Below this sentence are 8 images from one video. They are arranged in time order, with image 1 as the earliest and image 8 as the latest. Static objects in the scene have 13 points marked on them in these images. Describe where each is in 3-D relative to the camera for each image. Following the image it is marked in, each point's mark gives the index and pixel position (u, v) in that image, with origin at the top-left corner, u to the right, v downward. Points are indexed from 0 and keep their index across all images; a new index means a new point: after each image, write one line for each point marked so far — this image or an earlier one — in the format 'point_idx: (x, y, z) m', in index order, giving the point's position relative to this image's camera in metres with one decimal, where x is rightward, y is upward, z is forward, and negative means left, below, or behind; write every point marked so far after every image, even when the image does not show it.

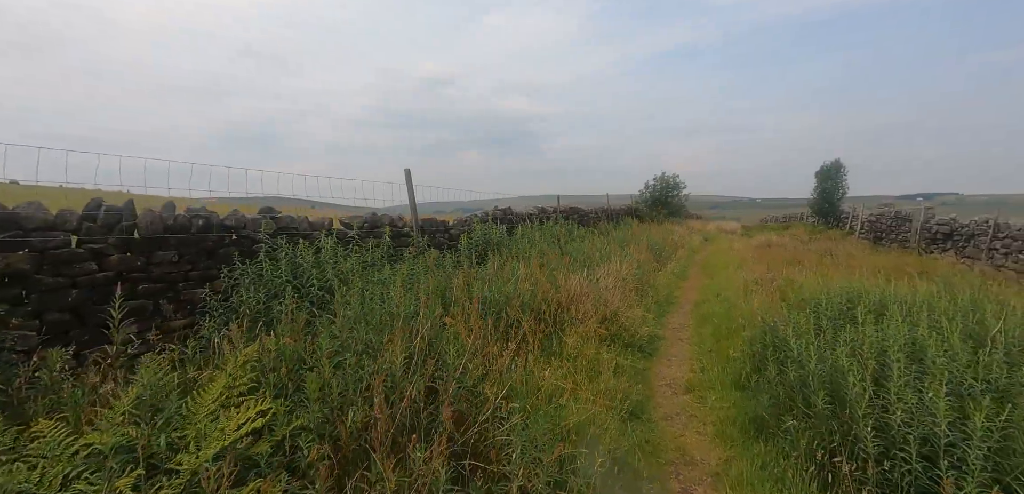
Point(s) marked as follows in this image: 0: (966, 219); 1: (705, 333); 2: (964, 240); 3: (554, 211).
0: (+13.1, +0.8, +13.7) m
1: (+3.1, -1.3, +7.6) m
2: (+12.4, +0.2, +13.0) m
3: (+1.4, +1.2, +15.9) m
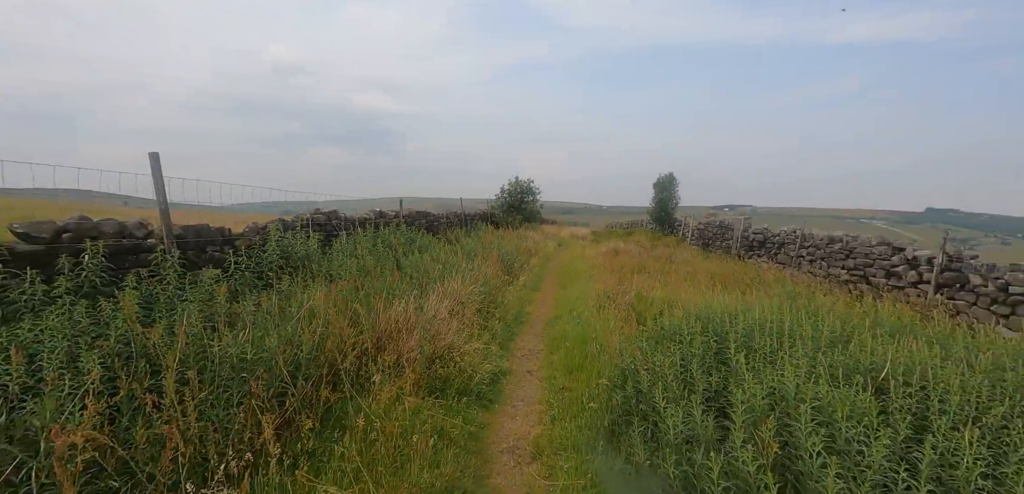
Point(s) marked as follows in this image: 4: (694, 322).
0: (+8.5, +0.6, +15.1) m
1: (+0.6, -1.6, +6.4) m
2: (+8.0, 0.0, +14.2) m
3: (-3.4, +0.9, +13.9) m
4: (+1.9, -0.8, +4.8) m
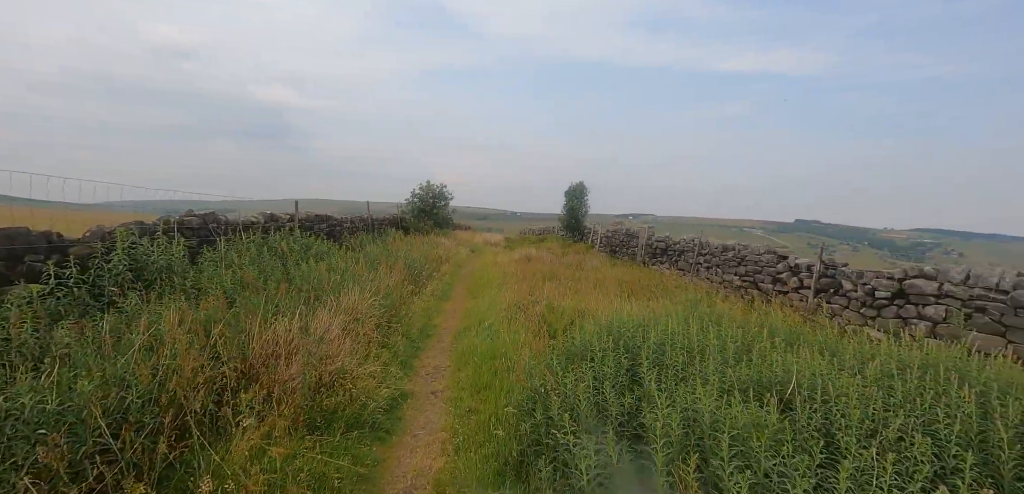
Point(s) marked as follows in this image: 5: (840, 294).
0: (+5.6, +0.3, +15.9) m
1: (-0.6, -1.7, +5.9) m
2: (+5.2, -0.3, +15.0) m
3: (-5.9, +0.7, +12.6) m
4: (+0.9, -0.9, +4.6) m
5: (+5.2, -0.7, +7.6) m
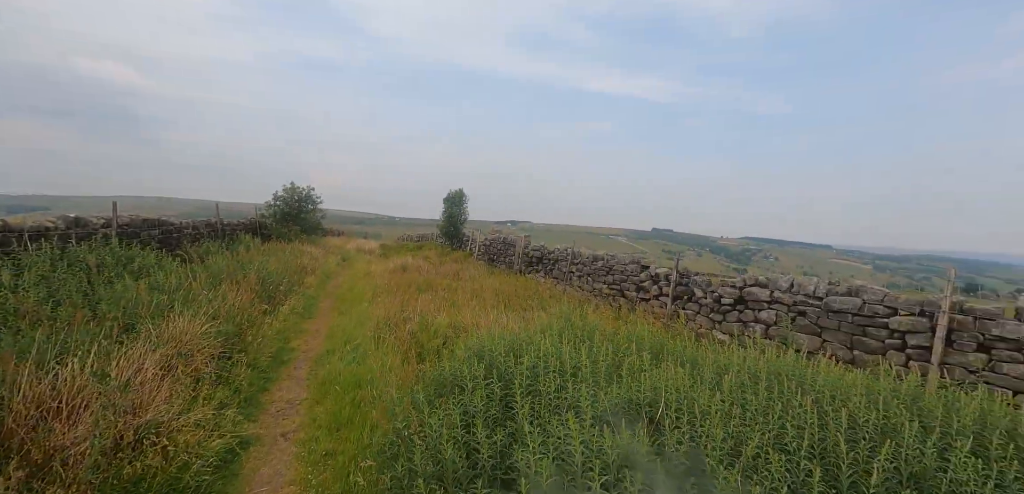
0: (+1.4, 0.0, +16.4) m
1: (-2.1, -1.9, +5.2) m
2: (+1.3, -0.5, +15.4) m
3: (-8.9, +0.4, +10.3) m
4: (-0.3, -1.0, +4.3) m
5: (+3.2, -0.9, +8.2) m
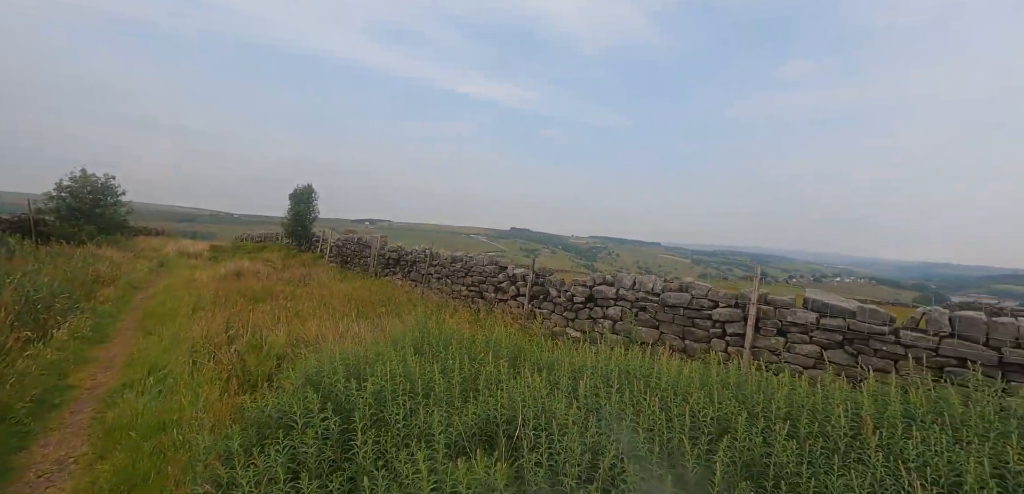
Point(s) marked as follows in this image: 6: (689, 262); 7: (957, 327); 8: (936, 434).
0: (-3.4, 0.0, +15.7) m
1: (-3.5, -2.0, +4.0) m
2: (-3.2, -0.6, +14.8) m
3: (-11.6, +0.3, +6.9) m
4: (-1.5, -1.1, +3.7) m
5: (+0.6, -0.9, +8.5) m
6: (+4.8, -0.4, +12.8) m
7: (+4.3, -0.8, +4.5) m
8: (+2.6, -1.2, +2.9) m
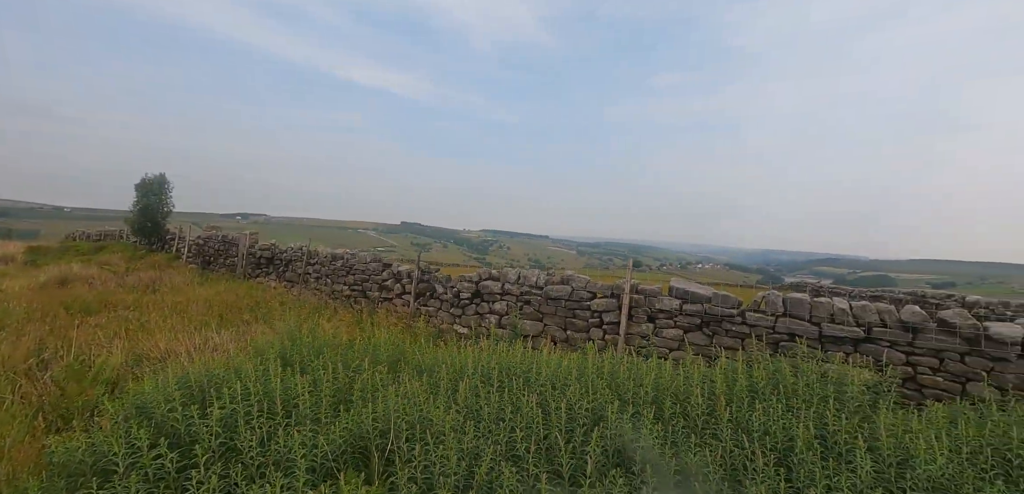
0: (-7.0, +0.1, +14.4) m
1: (-4.4, -2.0, +3.0) m
2: (-6.5, -0.5, +13.5) m
3: (-12.9, +0.1, +4.0) m
4: (-2.4, -1.1, +3.1) m
5: (-1.4, -0.9, +8.2) m
6: (+1.8, -0.2, +13.4) m
7: (+3.1, -0.7, +5.2) m
8: (+1.8, -1.1, +3.3) m
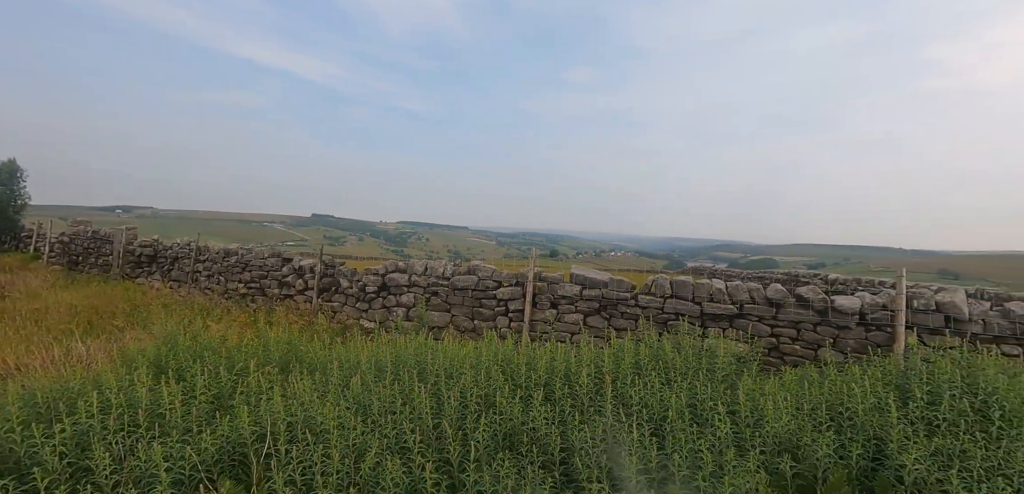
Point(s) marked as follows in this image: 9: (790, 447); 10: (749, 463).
0: (-9.5, +0.2, +13.0) m
1: (-5.0, -2.0, +2.2) m
2: (-8.9, -0.4, +12.2) m
3: (-13.6, -0.1, +1.8) m
4: (-3.1, -1.1, +2.7) m
5: (-2.9, -0.7, +7.9) m
6: (-0.7, +0.1, +13.5) m
7: (+1.9, -0.5, +5.6) m
8: (+1.1, -1.0, +3.5) m
9: (+1.8, -1.3, +3.0) m
10: (+1.3, -1.2, +2.7) m
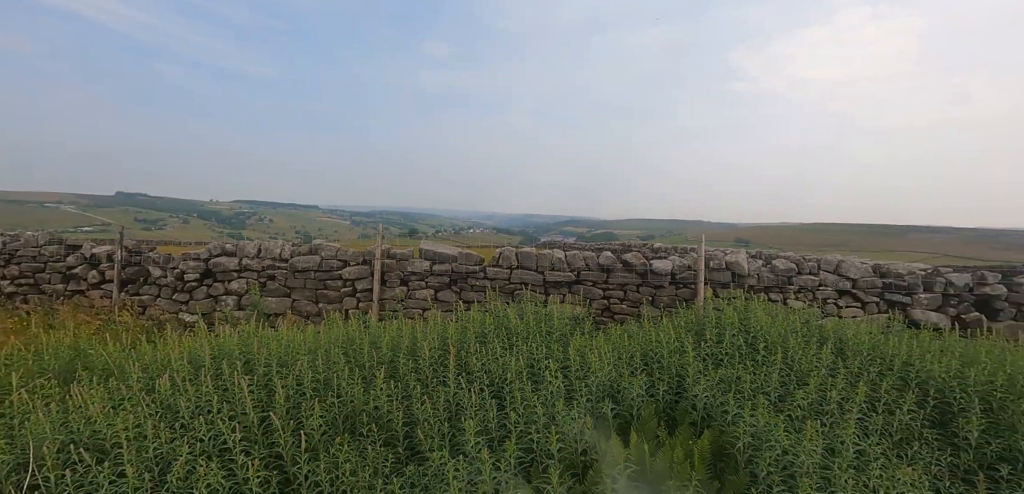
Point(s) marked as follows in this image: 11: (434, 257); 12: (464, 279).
0: (-13.0, +0.4, +9.7) m
1: (-5.5, -2.1, +0.8) m
2: (-12.2, -0.2, +9.1) m
3: (-13.7, -0.5, -2.2) m
4: (-3.8, -1.1, +1.7) m
5: (-5.2, -0.5, +6.7) m
6: (-4.7, +0.6, +12.7) m
7: (+0.1, -0.2, +5.9) m
8: (-0.1, -0.8, +3.7) m
9: (+0.7, -1.0, +3.4) m
10: (+0.4, -1.0, +2.9) m
11: (-1.0, -0.1, +6.0) m
12: (-0.6, -0.4, +6.0) m
